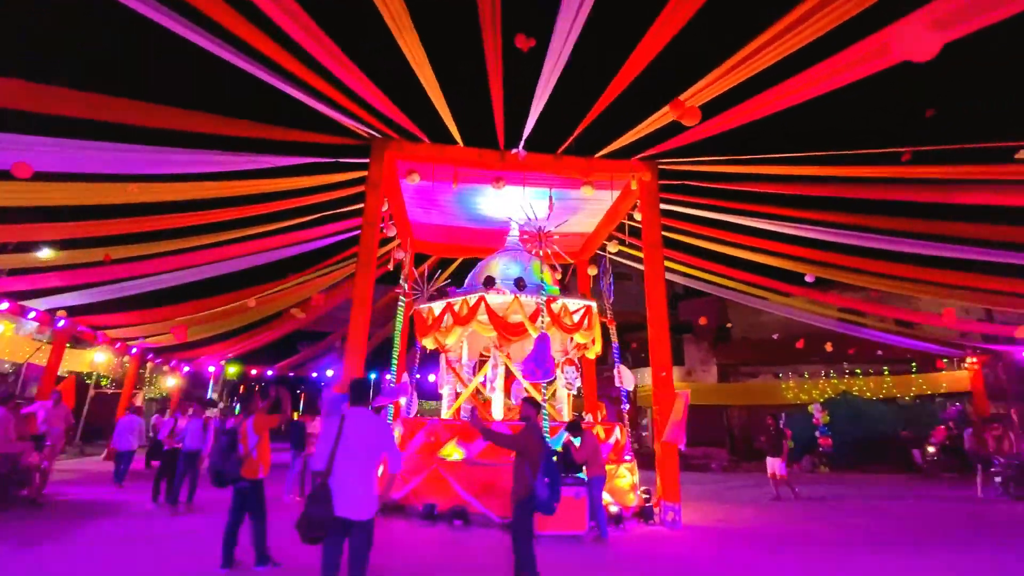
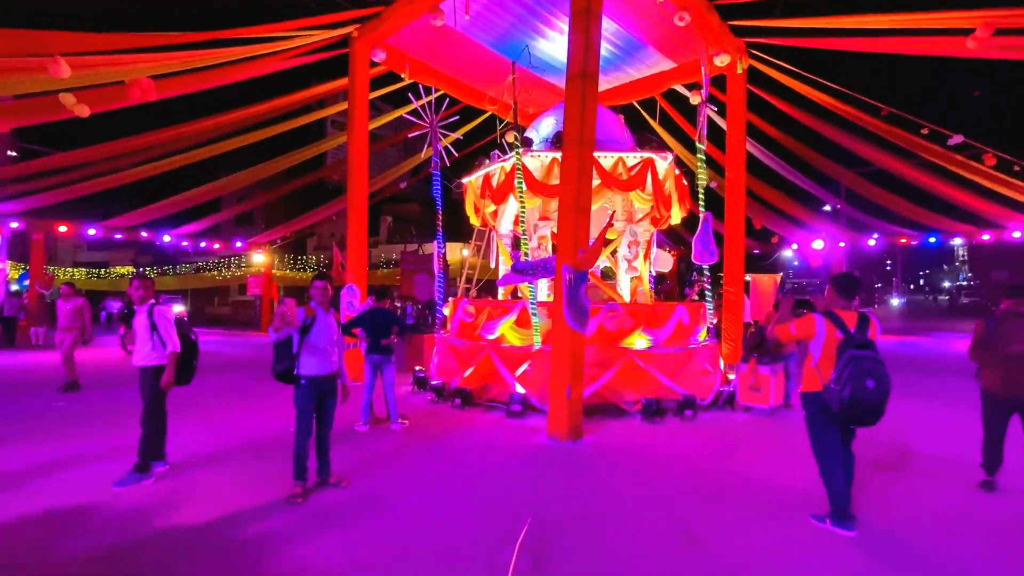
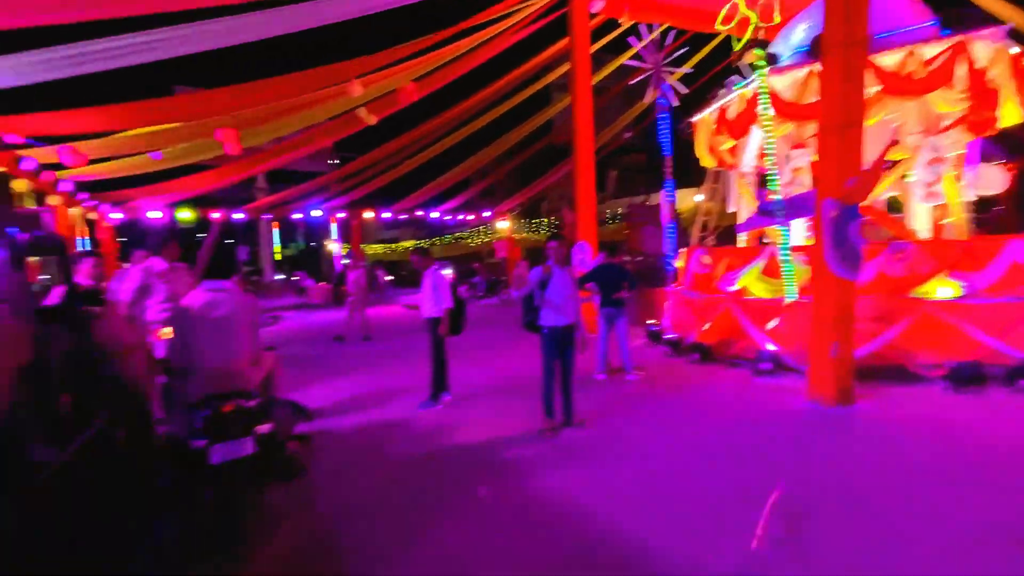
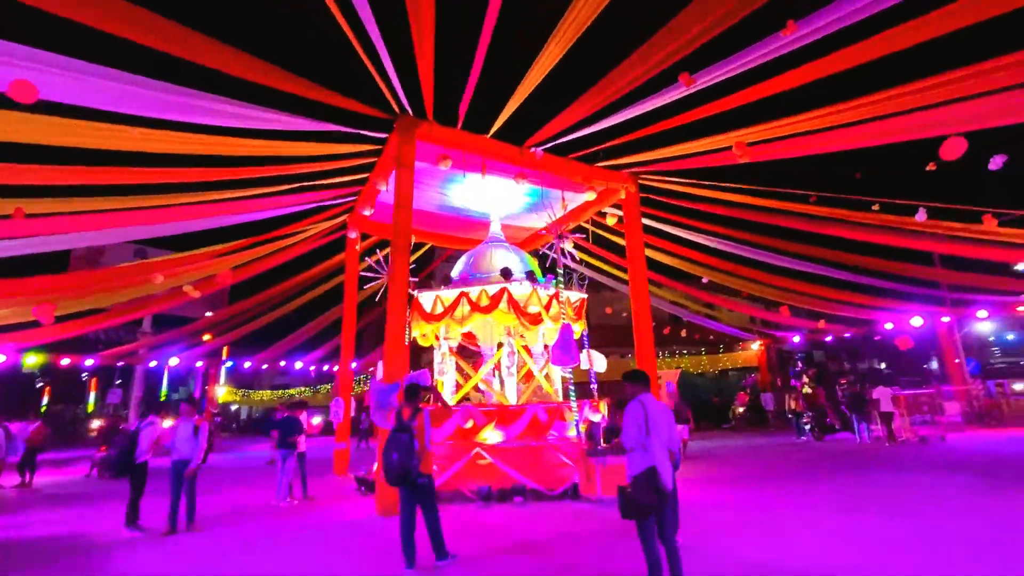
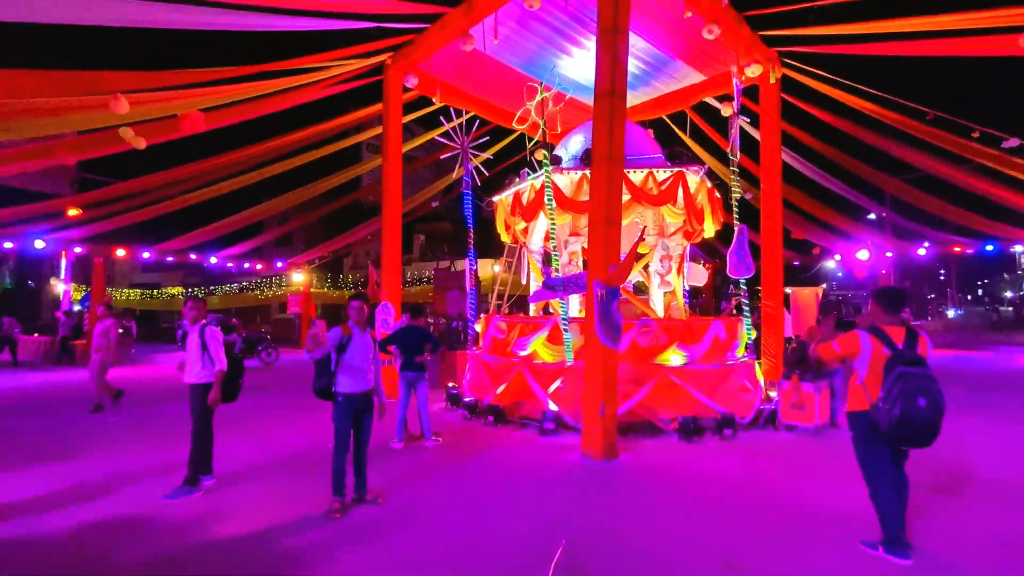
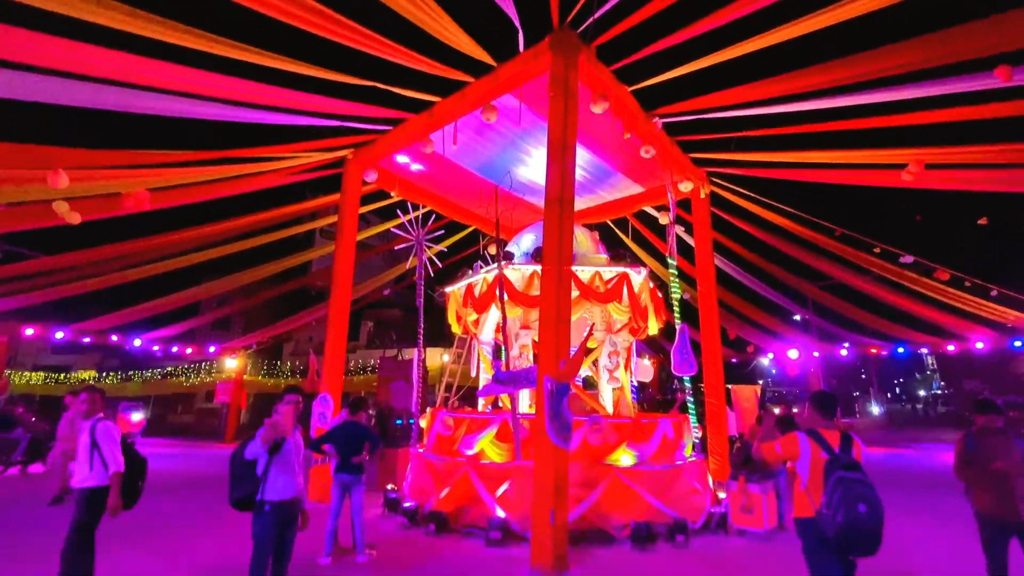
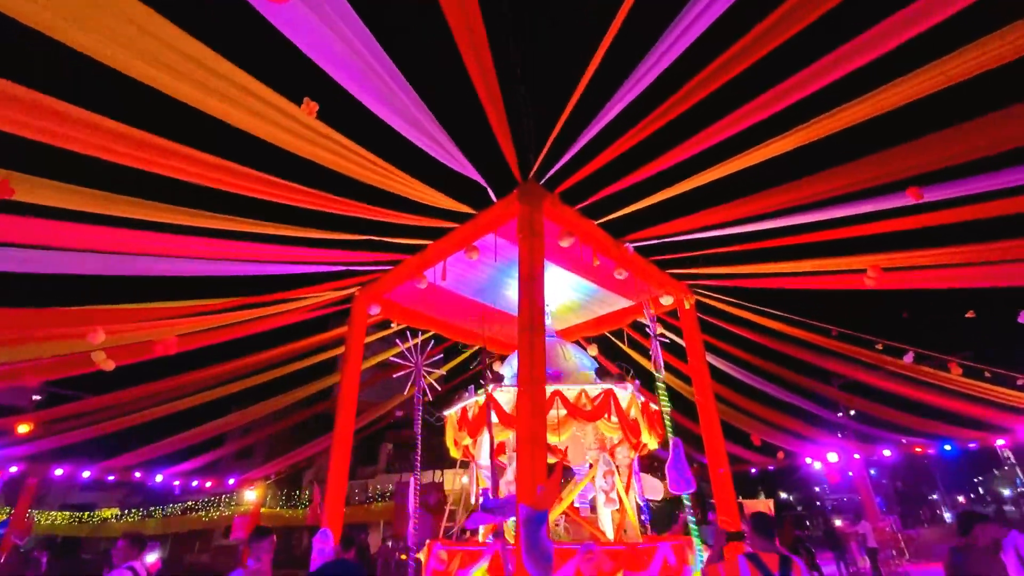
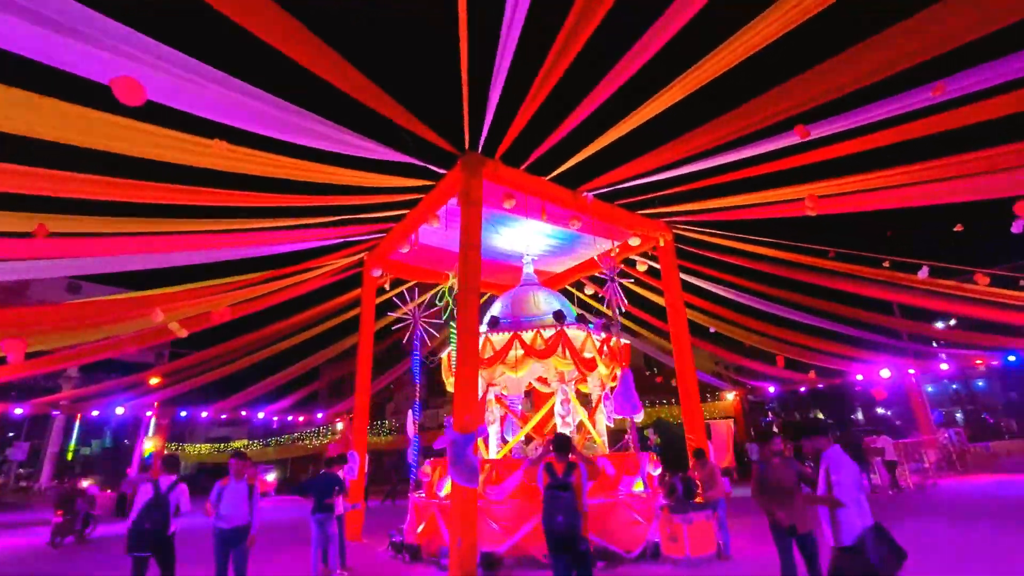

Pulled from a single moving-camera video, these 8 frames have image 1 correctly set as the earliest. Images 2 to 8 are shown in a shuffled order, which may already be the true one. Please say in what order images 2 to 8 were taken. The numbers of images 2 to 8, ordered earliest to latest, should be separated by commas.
4, 8, 7, 6, 2, 5, 3
